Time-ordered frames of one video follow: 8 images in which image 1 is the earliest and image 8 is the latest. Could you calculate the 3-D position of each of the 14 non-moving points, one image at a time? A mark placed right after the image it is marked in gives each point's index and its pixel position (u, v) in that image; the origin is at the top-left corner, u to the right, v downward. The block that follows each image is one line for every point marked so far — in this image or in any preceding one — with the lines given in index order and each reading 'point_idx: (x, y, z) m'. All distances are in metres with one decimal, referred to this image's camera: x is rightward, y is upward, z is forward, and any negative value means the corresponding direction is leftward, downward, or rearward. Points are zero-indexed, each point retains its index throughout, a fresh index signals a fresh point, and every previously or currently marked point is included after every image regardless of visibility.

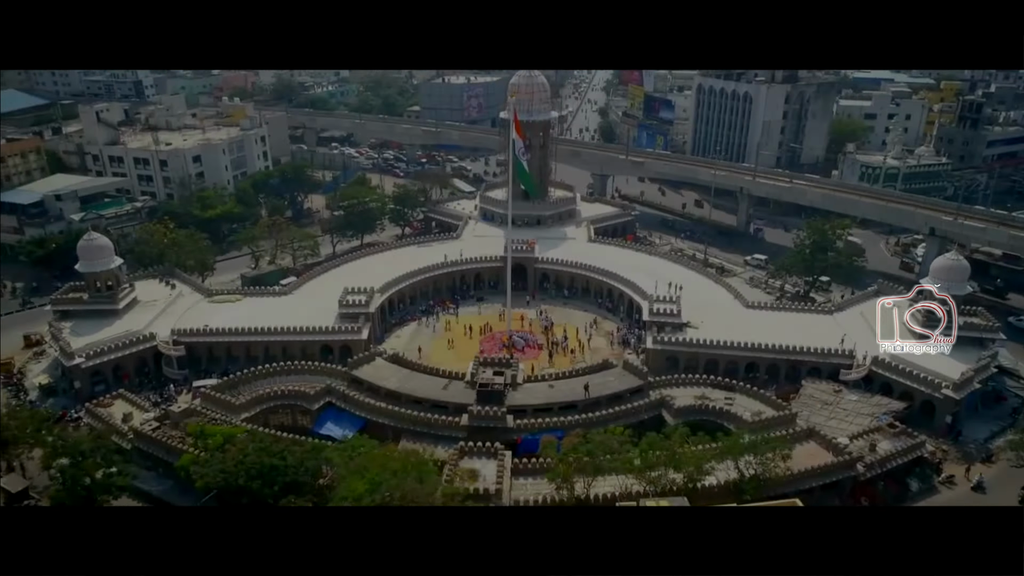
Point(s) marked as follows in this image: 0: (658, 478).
0: (+3.5, -4.5, +17.2) m
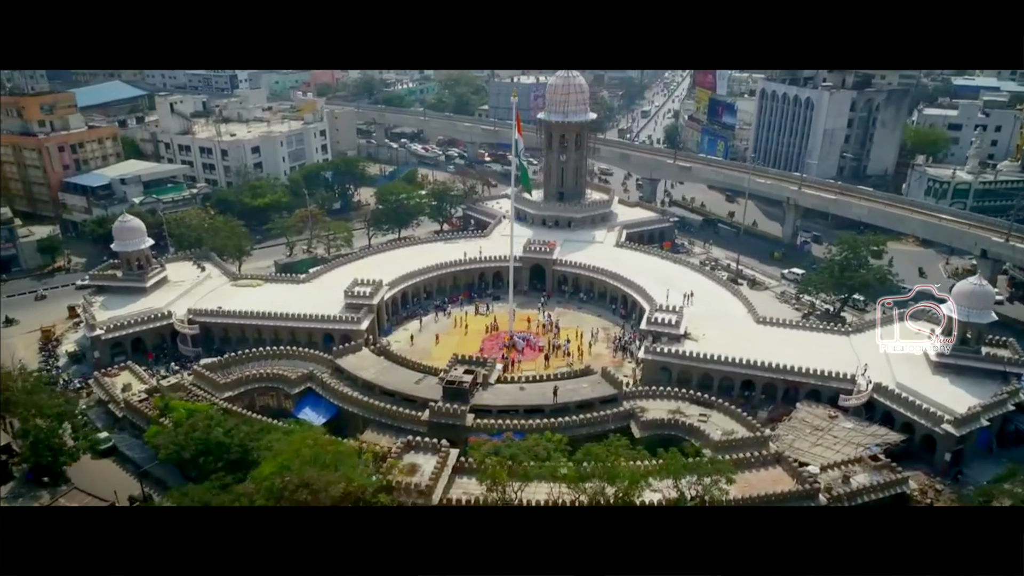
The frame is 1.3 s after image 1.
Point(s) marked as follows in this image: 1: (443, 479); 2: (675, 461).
0: (+1.8, -4.7, +16.8) m
1: (-1.8, -4.7, +17.8) m
2: (+3.8, -4.3, +17.6) m
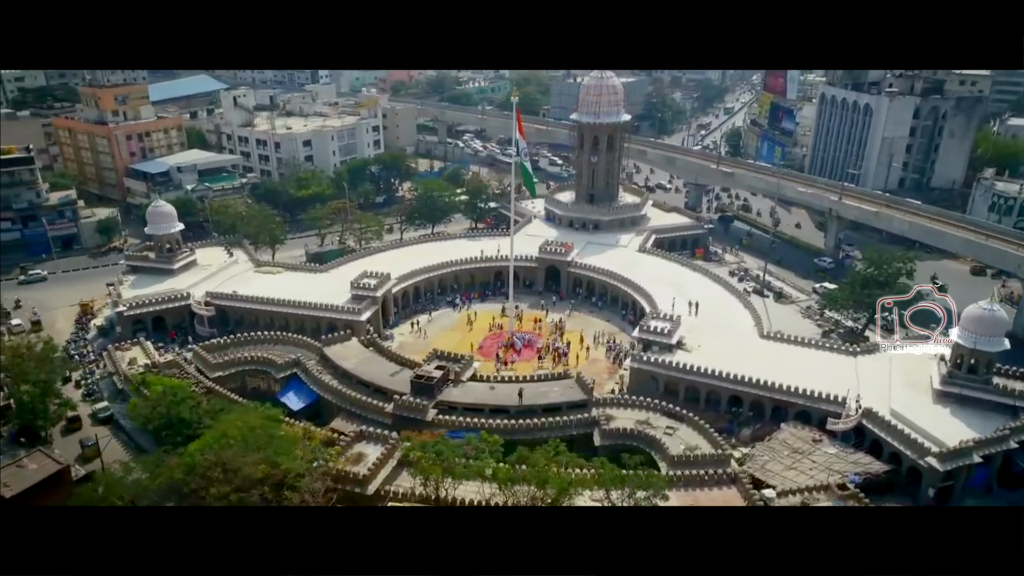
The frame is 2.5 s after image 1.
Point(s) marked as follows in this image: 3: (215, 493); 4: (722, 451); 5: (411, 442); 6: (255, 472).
0: (+0.2, -4.7, +16.6) m
1: (-3.3, -4.5, +18.1) m
2: (+2.2, -4.4, +17.2) m
3: (-6.3, -4.3, +15.1) m
4: (+5.6, -4.4, +19.4) m
5: (-2.9, -4.1, +18.8) m
6: (-5.6, -3.9, +15.4) m
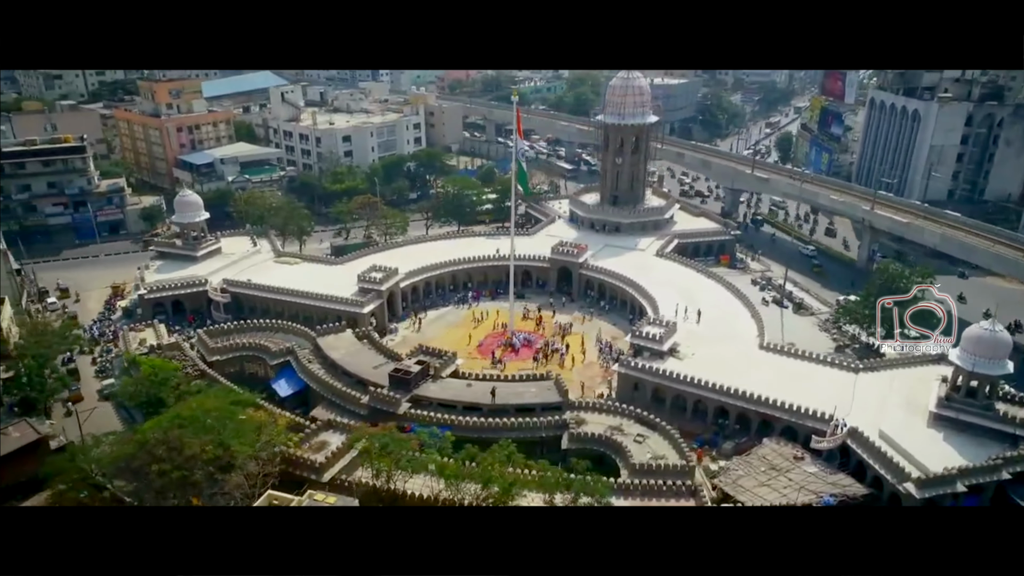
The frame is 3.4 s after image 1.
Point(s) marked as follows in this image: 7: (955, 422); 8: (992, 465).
0: (-1.1, -4.6, +16.6) m
1: (-4.4, -4.3, +18.4) m
2: (+1.0, -4.4, +17.0) m
3: (-7.7, -3.9, +15.7) m
4: (+4.6, -4.6, +18.9) m
5: (-3.9, -3.9, +19.1) m
6: (-7.0, -3.6, +16.0) m
7: (+12.1, -3.7, +19.9) m
8: (+11.8, -4.4, +17.9) m
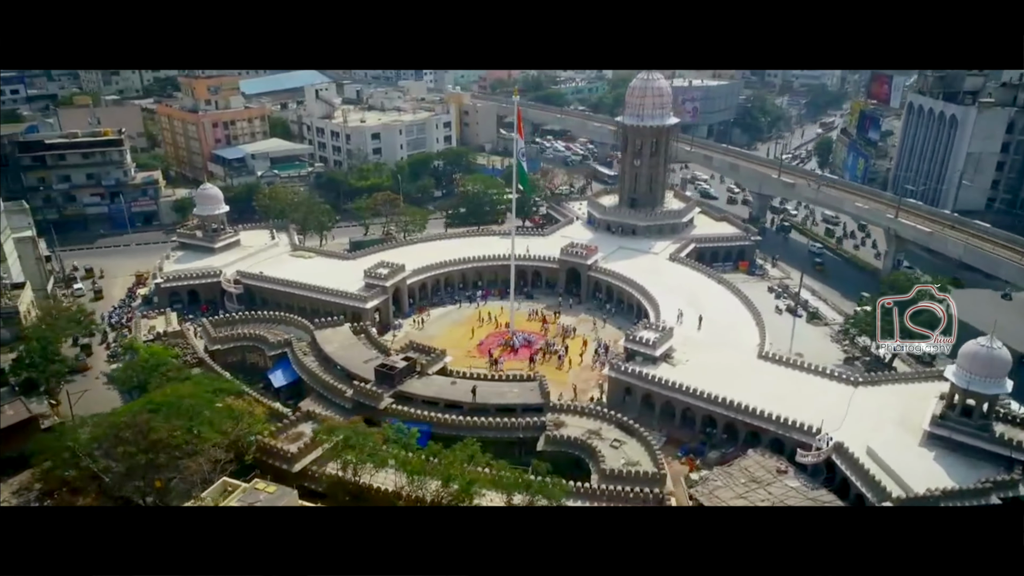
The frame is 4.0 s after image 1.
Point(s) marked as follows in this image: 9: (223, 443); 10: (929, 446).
0: (-2.1, -4.6, +16.7) m
1: (-5.2, -4.2, +18.7) m
2: (+0.1, -4.4, +16.9) m
3: (-8.7, -3.7, +16.3) m
4: (+3.8, -4.7, +18.5) m
5: (-4.6, -3.7, +19.4) m
6: (-7.9, -3.4, +16.5) m
7: (+11.4, -4.0, +19.0) m
8: (+11.0, -4.7, +17.0) m
9: (-7.2, -3.8, +17.9) m
10: (+11.0, -4.2, +19.1) m
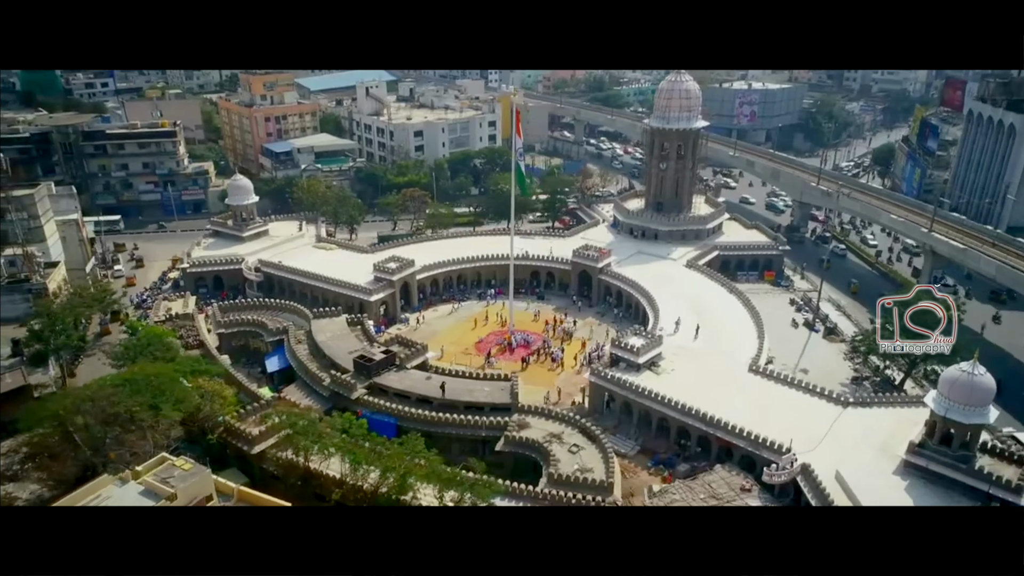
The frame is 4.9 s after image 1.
0: (-3.5, -4.4, +17.0) m
1: (-6.4, -3.9, +19.4) m
2: (-1.3, -4.4, +17.0) m
3: (-10.1, -3.2, +17.3) m
4: (+2.5, -4.8, +18.2) m
5: (-5.7, -3.5, +20.0) m
6: (-9.3, -3.0, +17.5) m
7: (+10.1, -4.5, +17.8) m
8: (+9.4, -5.1, +15.9) m
9: (-8.5, -3.4, +18.8) m
10: (+9.7, -4.6, +18.0) m
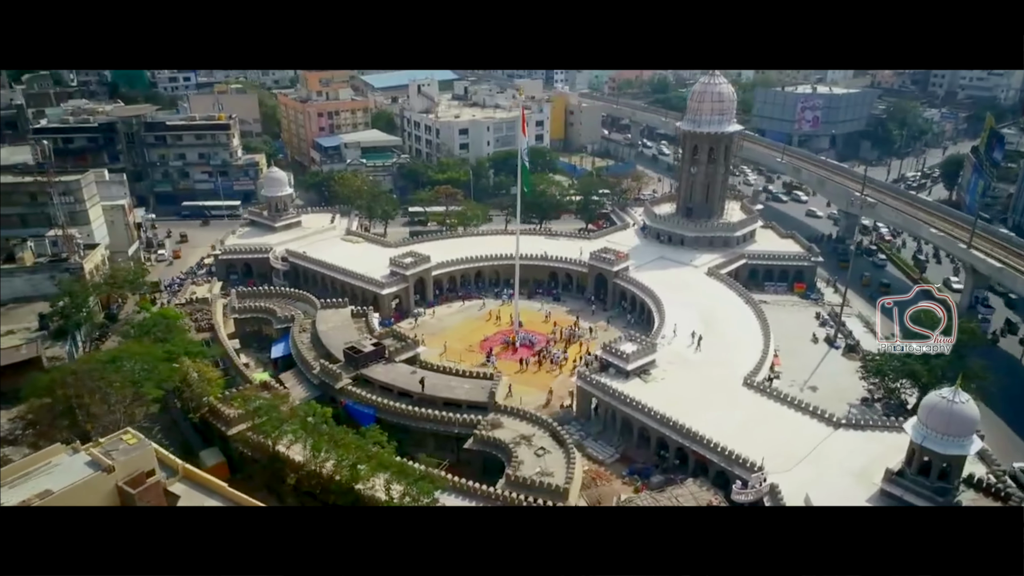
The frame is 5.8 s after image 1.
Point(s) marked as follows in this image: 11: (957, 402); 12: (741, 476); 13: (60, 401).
0: (-4.7, -4.2, +17.4) m
1: (-7.2, -3.6, +20.1) m
2: (-2.5, -4.3, +17.2) m
3: (-11.1, -2.7, +18.5) m
4: (+1.4, -4.9, +18.0) m
5: (-6.5, -3.2, +20.6) m
6: (-10.2, -2.5, +18.5) m
7: (+9.0, -4.9, +16.7) m
8: (+8.1, -5.5, +14.9) m
9: (-9.4, -3.0, +19.7) m
10: (+8.6, -5.0, +16.9) m
11: (+9.8, -2.5, +15.9) m
12: (+5.9, -4.8, +18.6) m
13: (-11.2, -2.7, +18.5) m
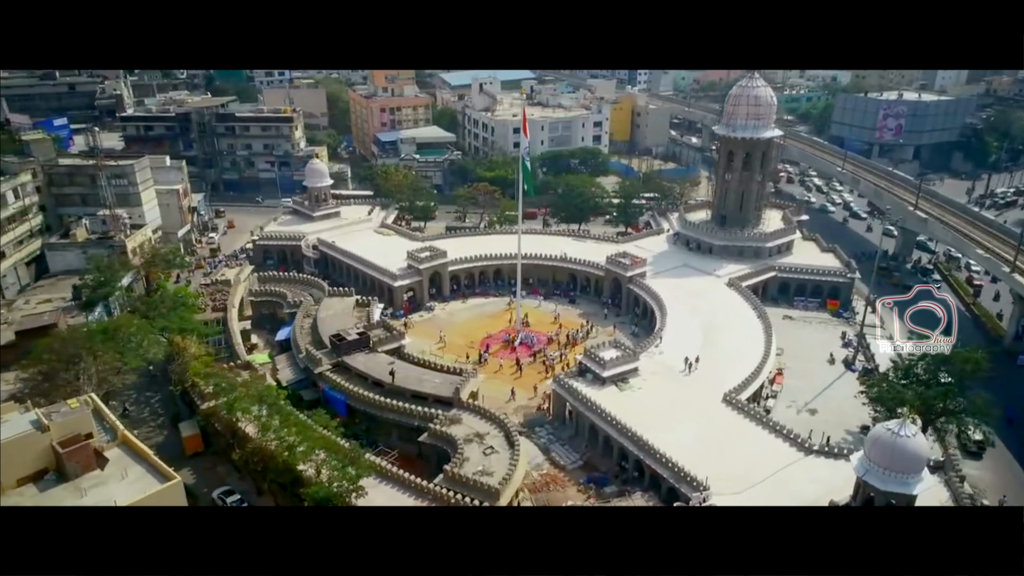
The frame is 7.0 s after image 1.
0: (-6.2, -3.9, +18.2) m
1: (-8.3, -3.1, +21.2) m
2: (-4.1, -4.1, +17.6) m
3: (-12.4, -2.0, +20.1) m
4: (-0.2, -4.9, +17.9) m
5: (-7.6, -2.8, +21.6) m
6: (-11.5, -1.9, +20.0) m
7: (+7.1, -5.4, +15.6) m
8: (+5.9, -5.9, +13.9) m
9: (-10.5, -2.4, +21.1) m
10: (+6.8, -5.4, +15.9) m
11: (+7.9, -2.9, +14.6) m
12: (+4.4, -5.1, +17.8) m
13: (-12.5, -2.0, +20.1) m
